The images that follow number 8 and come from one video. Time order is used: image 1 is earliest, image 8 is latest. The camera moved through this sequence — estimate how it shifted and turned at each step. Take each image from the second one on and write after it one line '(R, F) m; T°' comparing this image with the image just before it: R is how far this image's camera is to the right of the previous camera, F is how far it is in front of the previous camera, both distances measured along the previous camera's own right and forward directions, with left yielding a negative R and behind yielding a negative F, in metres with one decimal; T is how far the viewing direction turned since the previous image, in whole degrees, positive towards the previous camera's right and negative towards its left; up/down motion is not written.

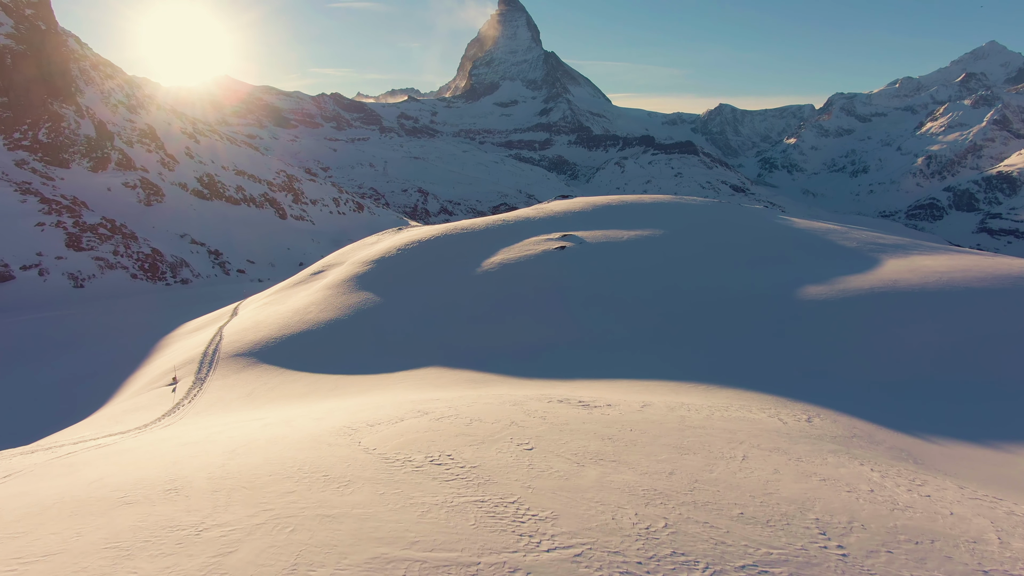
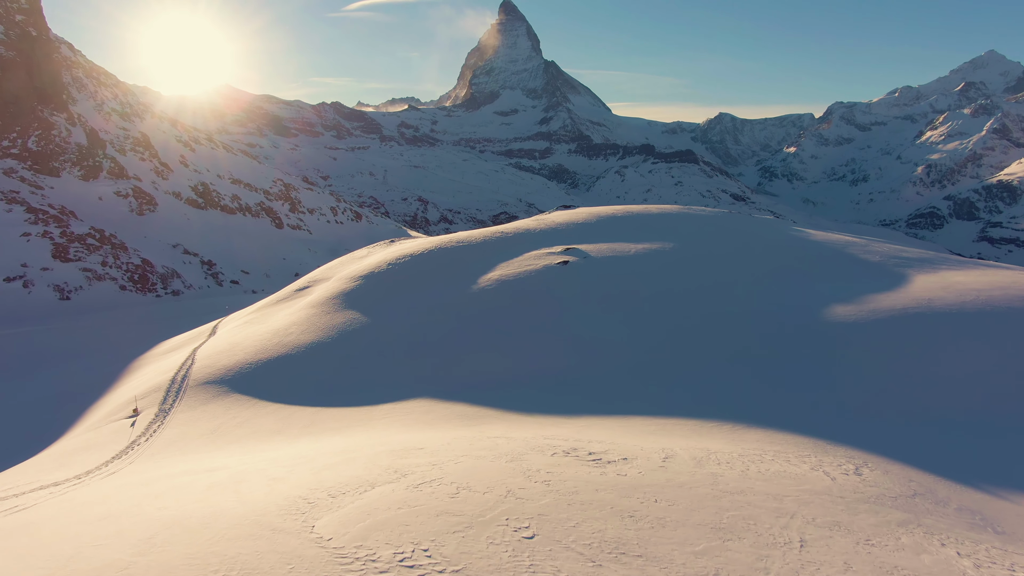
(+0.1, +1.7) m; 0°
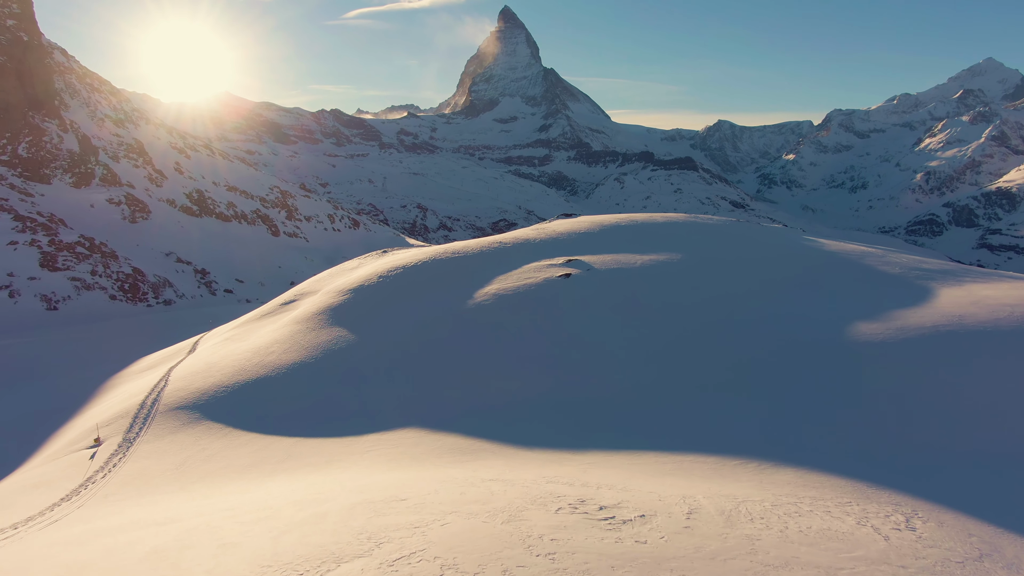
(0.0, +1.3) m; 0°
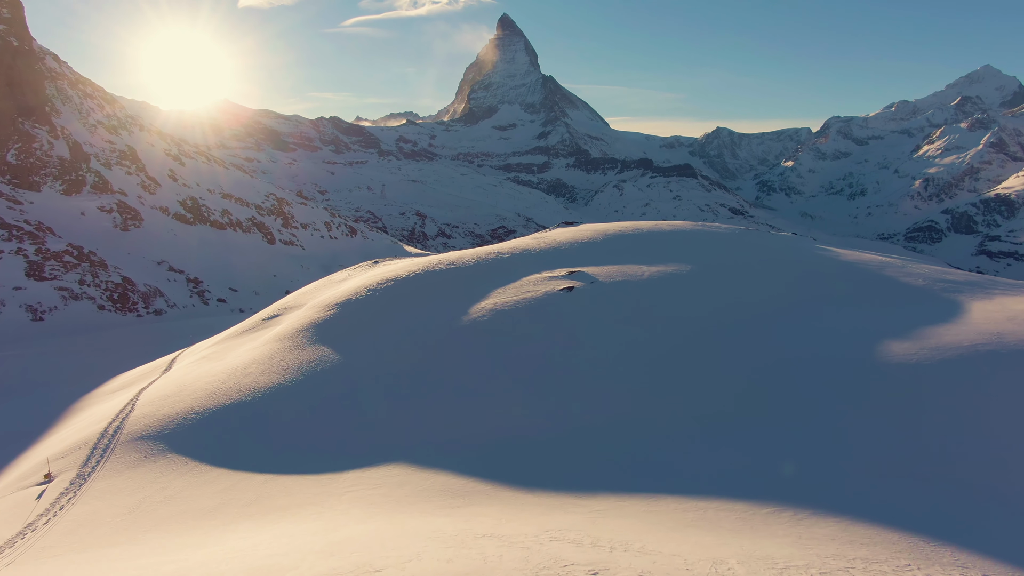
(0.0, +1.4) m; 0°
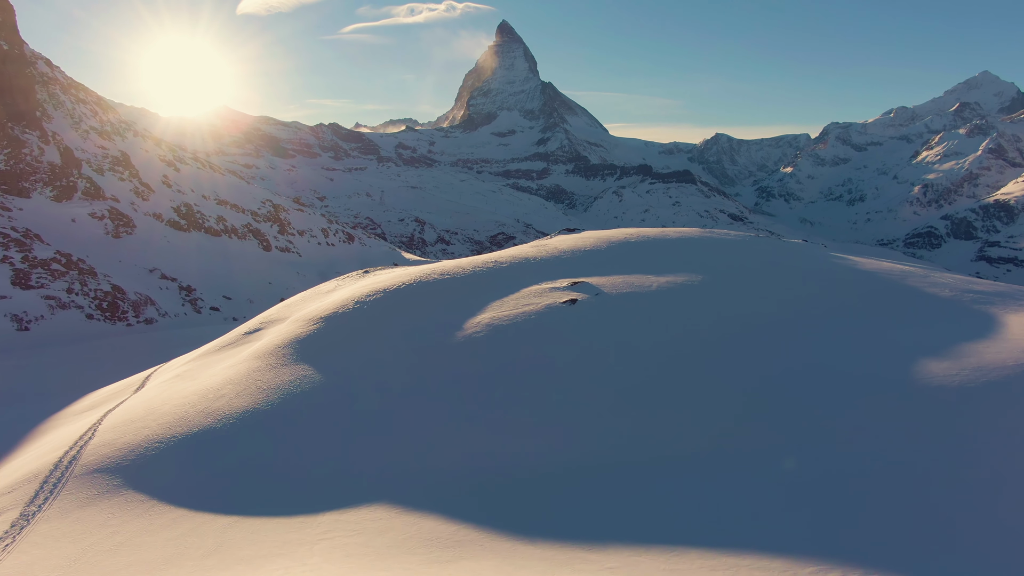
(0.0, +1.4) m; 0°
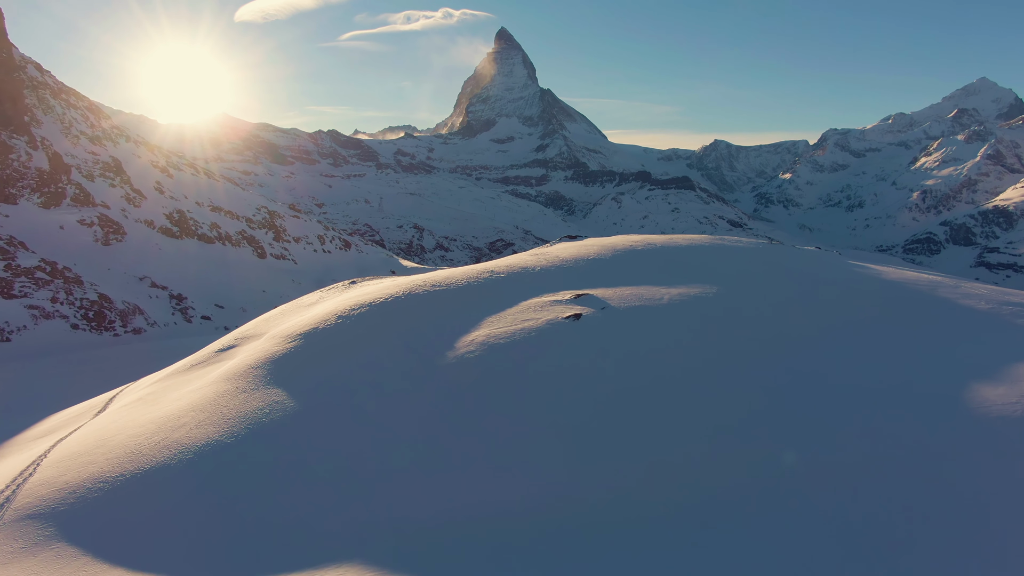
(0.0, +1.6) m; 0°
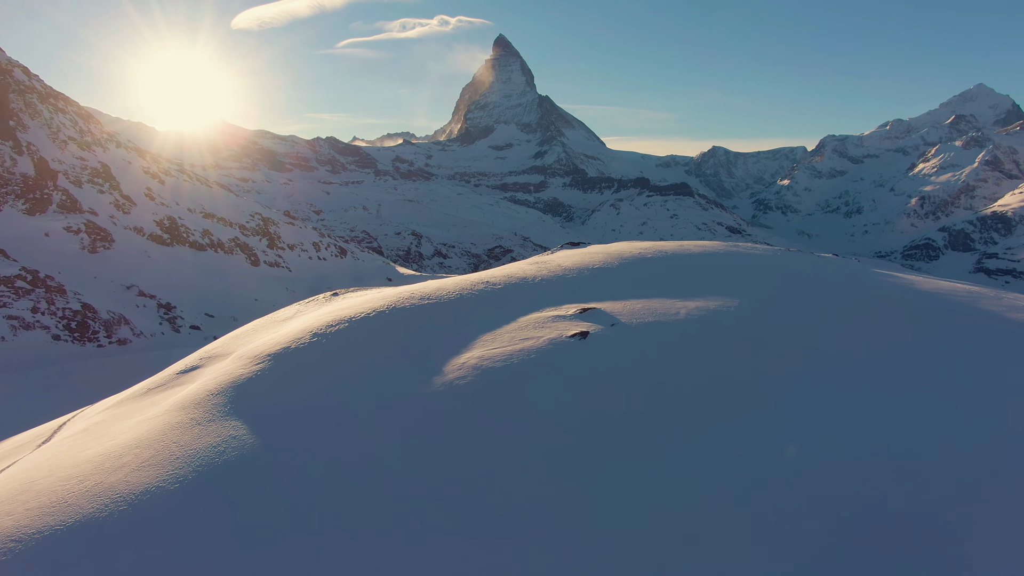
(0.0, +1.8) m; 0°
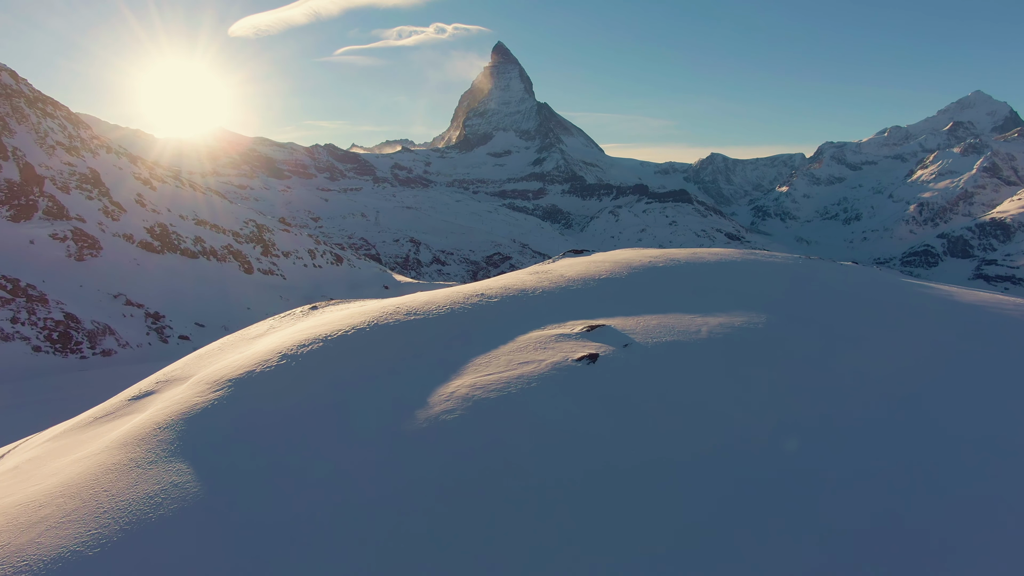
(0.0, +1.7) m; 0°
